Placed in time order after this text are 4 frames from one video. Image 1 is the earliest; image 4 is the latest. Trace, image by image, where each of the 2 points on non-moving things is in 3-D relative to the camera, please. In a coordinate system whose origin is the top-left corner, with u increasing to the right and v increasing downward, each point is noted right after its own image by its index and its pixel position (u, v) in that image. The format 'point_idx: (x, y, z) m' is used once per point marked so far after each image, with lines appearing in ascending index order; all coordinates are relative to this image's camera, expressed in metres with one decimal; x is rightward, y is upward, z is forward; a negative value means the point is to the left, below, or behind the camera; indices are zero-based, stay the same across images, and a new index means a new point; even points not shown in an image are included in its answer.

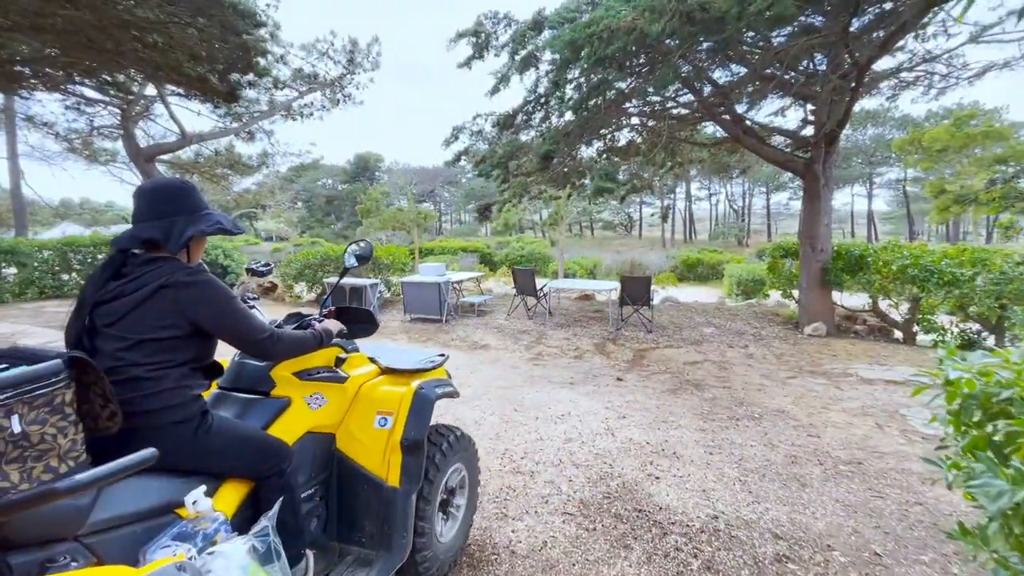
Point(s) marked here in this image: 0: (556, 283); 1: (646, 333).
0: (+0.7, +0.1, +8.2) m
1: (+2.1, -0.7, +7.3) m
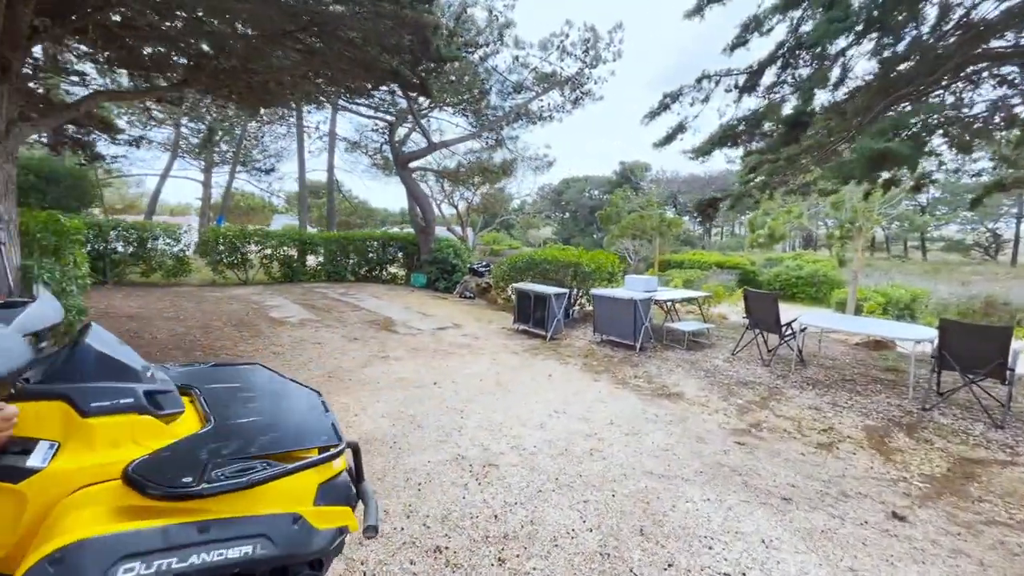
0: (+3.5, -0.4, +5.5) m
1: (+4.1, -1.2, +4.1) m
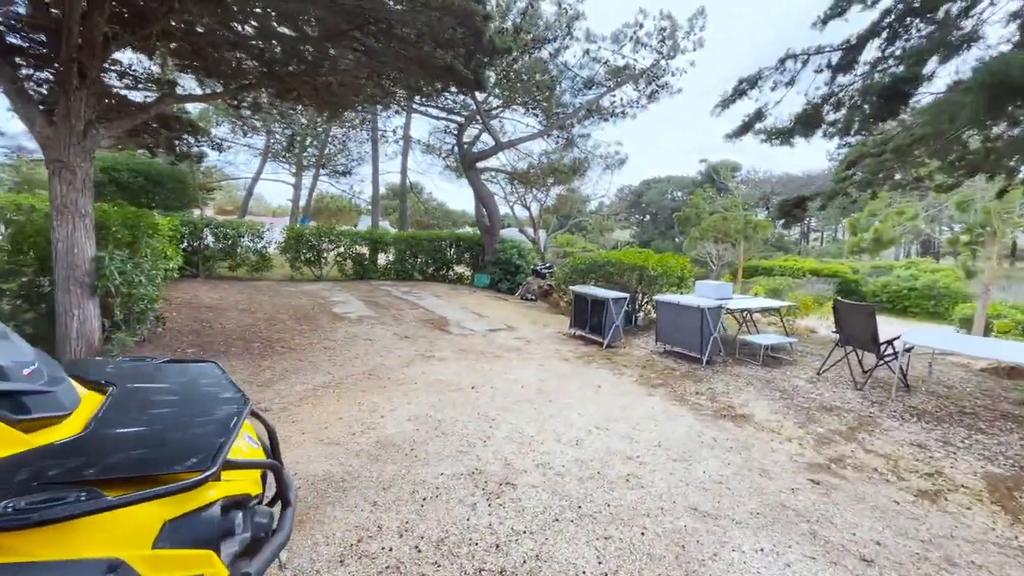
0: (+4.0, -0.5, +4.6) m
1: (+4.3, -1.3, +3.1) m
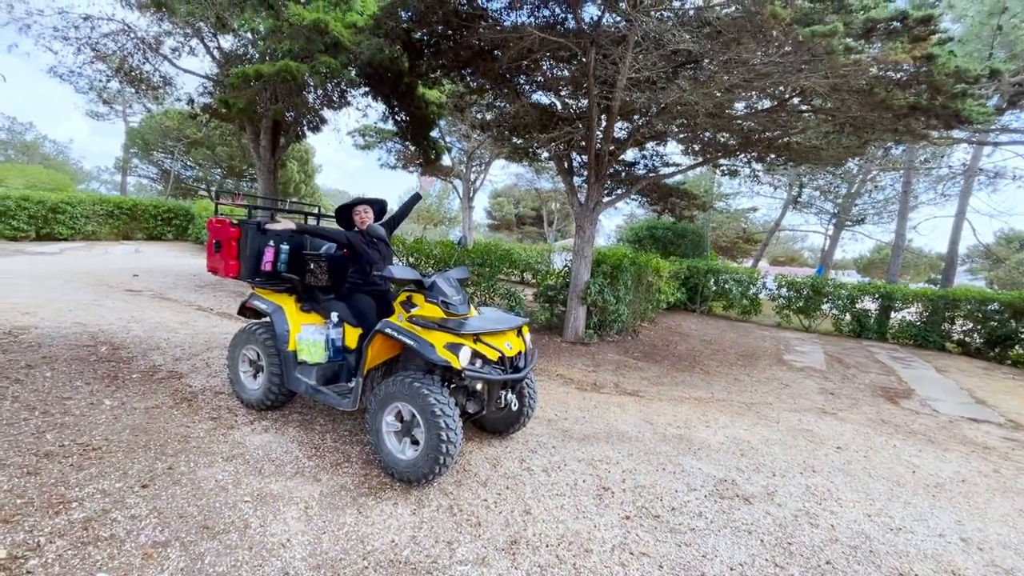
0: (+5.1, -1.2, +0.4) m
1: (+3.8, -1.9, -0.7) m
